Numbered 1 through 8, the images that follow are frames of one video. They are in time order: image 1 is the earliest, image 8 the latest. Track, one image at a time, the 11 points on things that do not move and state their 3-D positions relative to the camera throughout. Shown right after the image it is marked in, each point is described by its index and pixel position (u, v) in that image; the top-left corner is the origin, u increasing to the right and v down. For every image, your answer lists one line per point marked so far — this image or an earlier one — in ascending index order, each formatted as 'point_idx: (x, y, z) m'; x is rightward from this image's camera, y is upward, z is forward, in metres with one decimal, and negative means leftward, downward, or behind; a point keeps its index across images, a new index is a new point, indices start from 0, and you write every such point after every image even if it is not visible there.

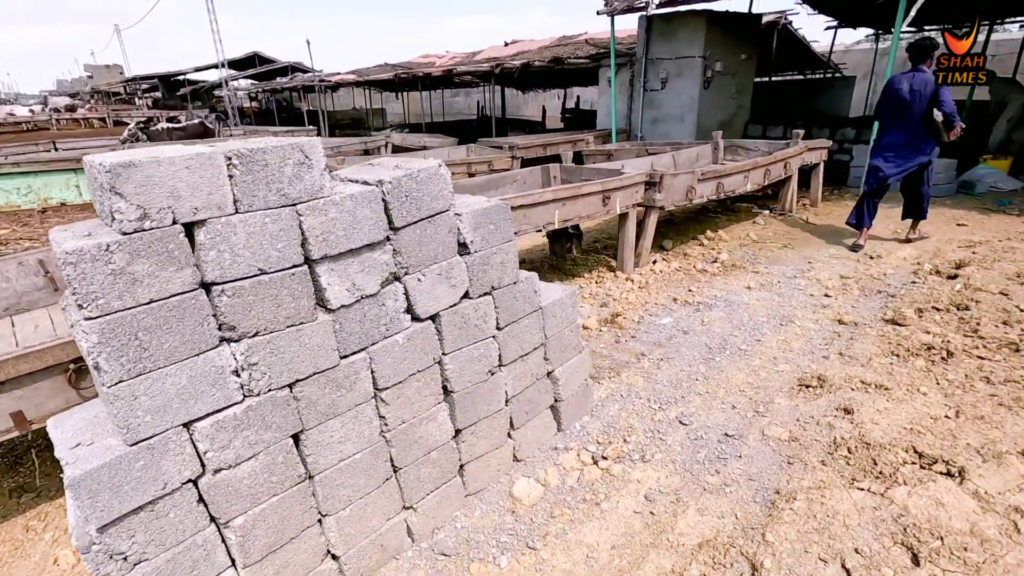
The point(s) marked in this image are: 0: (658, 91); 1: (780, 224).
0: (+2.5, +3.4, +9.2) m
1: (+2.7, +0.6, +5.4) m
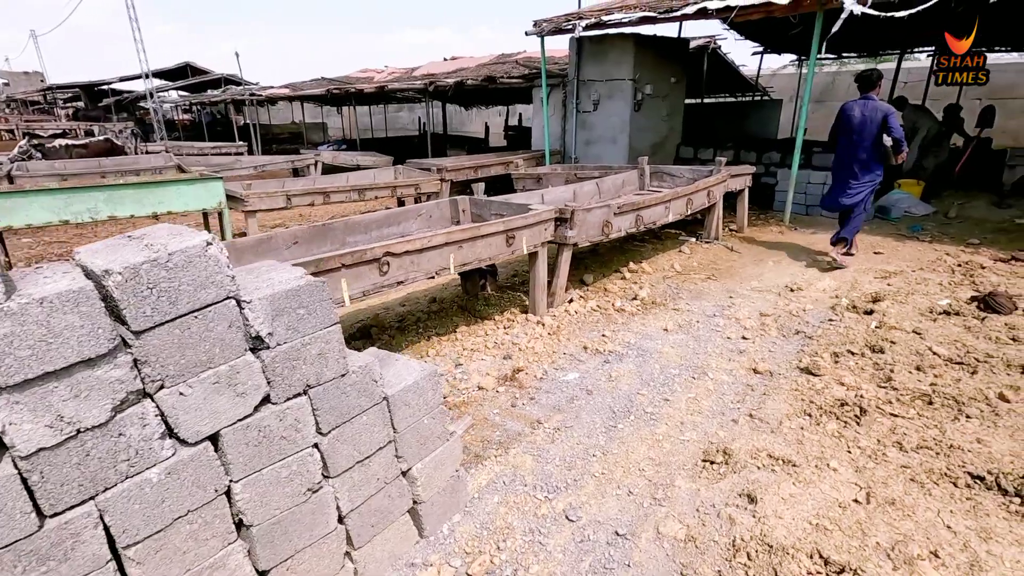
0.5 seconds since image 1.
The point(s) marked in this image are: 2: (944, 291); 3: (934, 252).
0: (+1.3, +3.0, +9.1) m
1: (+1.9, +0.3, +5.3) m
2: (+3.3, 0.0, +4.1) m
3: (+4.1, +0.3, +5.2) m
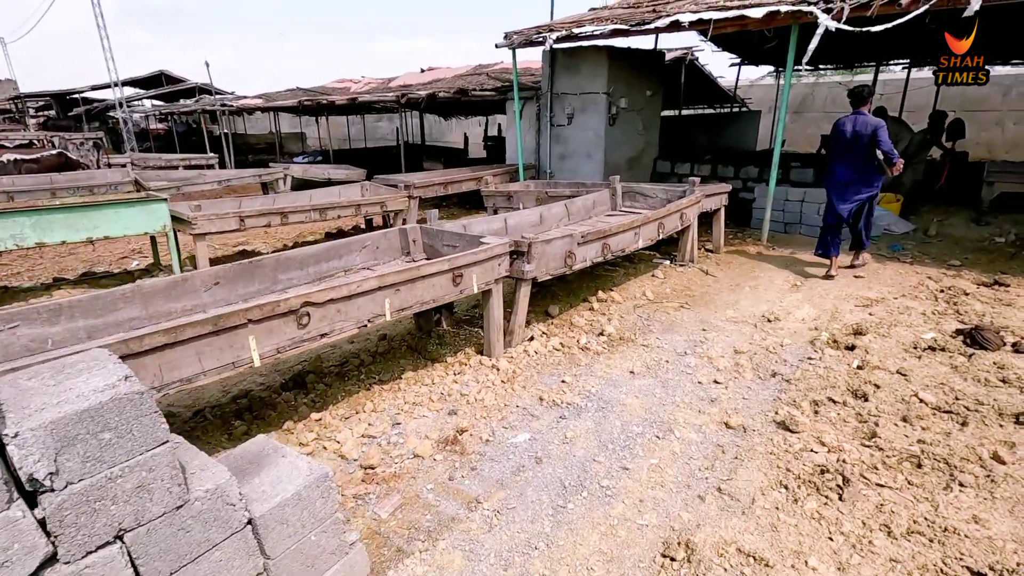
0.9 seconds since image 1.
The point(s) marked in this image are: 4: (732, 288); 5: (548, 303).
0: (+0.9, +2.7, +8.8) m
1: (+1.6, +0.1, +5.1) m
2: (+3.0, -0.2, +3.8) m
3: (+3.8, +0.1, +5.0) m
4: (+2.0, 0.0, +4.9) m
5: (+0.3, -0.1, +4.2) m
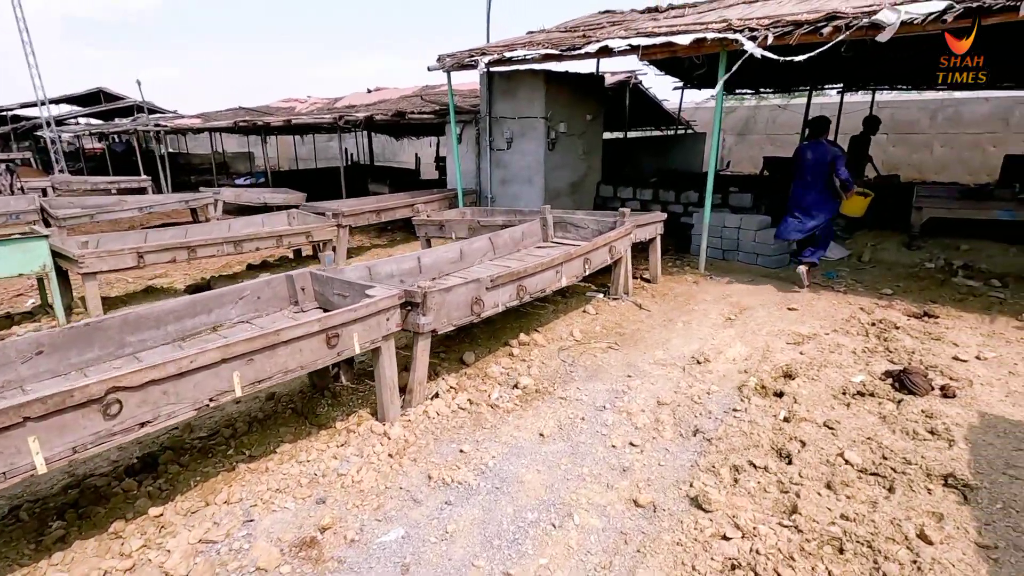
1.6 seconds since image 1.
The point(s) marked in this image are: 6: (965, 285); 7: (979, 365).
0: (-0.1, +2.2, +8.6) m
1: (+0.9, -0.2, +4.8) m
2: (+2.4, -0.5, +3.7) m
3: (+3.1, -0.2, +4.9) m
4: (+1.3, -0.3, +4.7) m
5: (-0.4, -0.4, +3.9) m
6: (+4.7, 0.0, +5.5) m
7: (+3.2, -0.5, +3.6) m
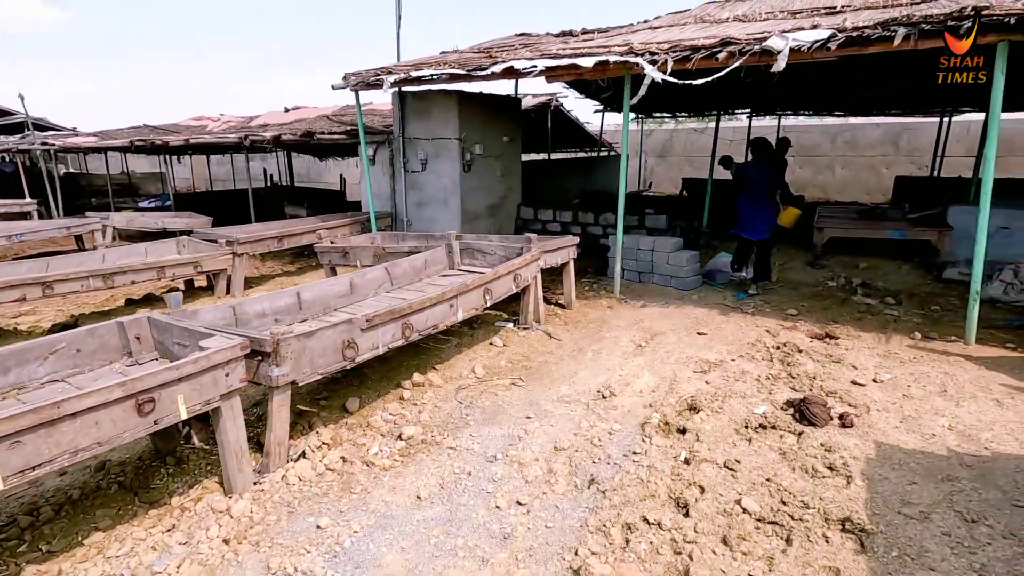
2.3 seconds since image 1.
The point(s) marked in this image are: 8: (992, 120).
0: (-1.4, +1.8, +8.3) m
1: (+0.1, -0.5, +4.6) m
2: (+1.7, -0.7, +3.6) m
3: (+2.2, -0.4, +4.9) m
4: (+0.5, -0.6, +4.5) m
5: (-1.1, -0.7, +3.5) m
6: (+3.7, -0.2, +5.7) m
7: (+2.5, -0.7, +3.6) m
8: (+3.8, +1.3, +4.3) m
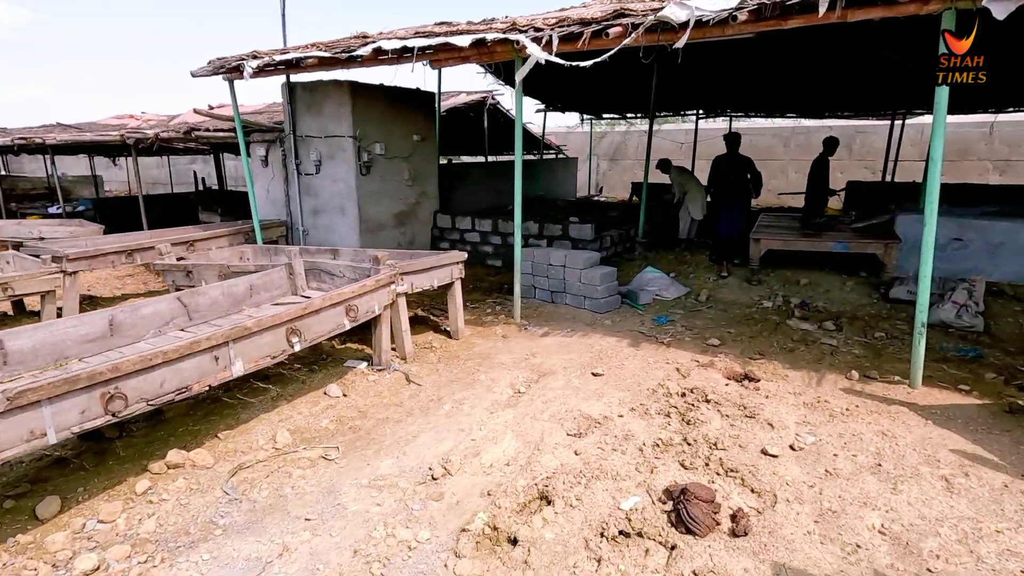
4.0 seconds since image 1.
0: (-2.7, +1.5, +7.2) m
1: (-1.0, -0.7, +3.6) m
2: (+0.6, -0.9, +2.7) m
3: (+1.1, -0.6, +4.0) m
4: (-0.6, -0.8, +3.5) m
5: (-2.1, -0.9, +2.5) m
6: (+2.6, -0.4, +4.8) m
7: (+1.4, -0.9, +2.7) m
8: (+2.8, +1.1, +3.5) m
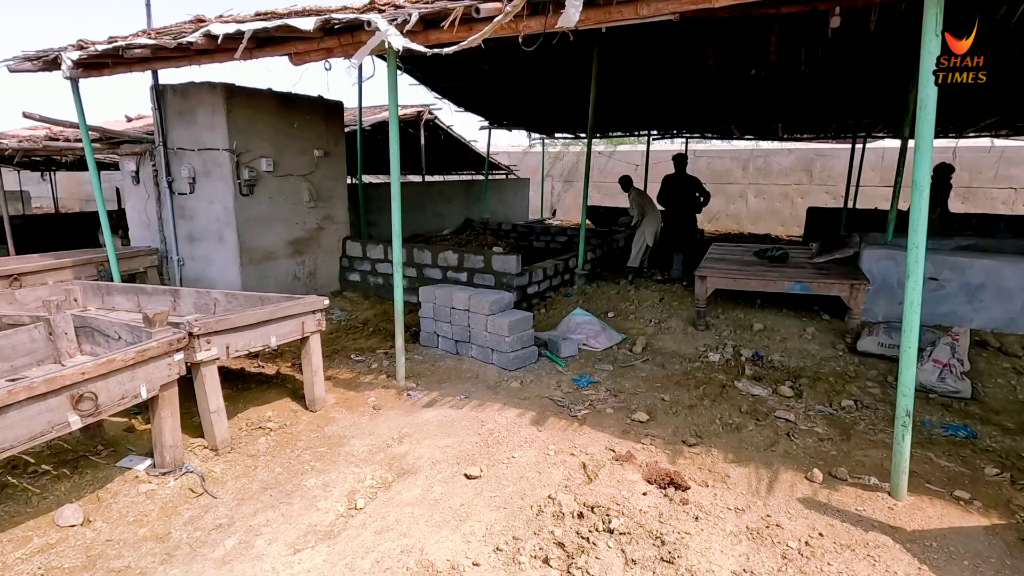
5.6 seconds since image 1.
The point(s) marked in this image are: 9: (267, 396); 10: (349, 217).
0: (-3.7, +1.0, +6.1) m
1: (-1.8, -1.1, +2.4) m
2: (-0.1, -1.2, +1.6) m
3: (+0.3, -1.0, +3.0) m
4: (-1.4, -1.1, +2.3) m
5: (-2.9, -1.2, +1.2) m
6: (+1.7, -0.8, +3.9) m
7: (+0.7, -1.2, +1.7) m
8: (+2.0, +0.8, +2.6) m
9: (-1.8, -0.8, +3.9) m
10: (-2.2, +1.0, +7.1) m
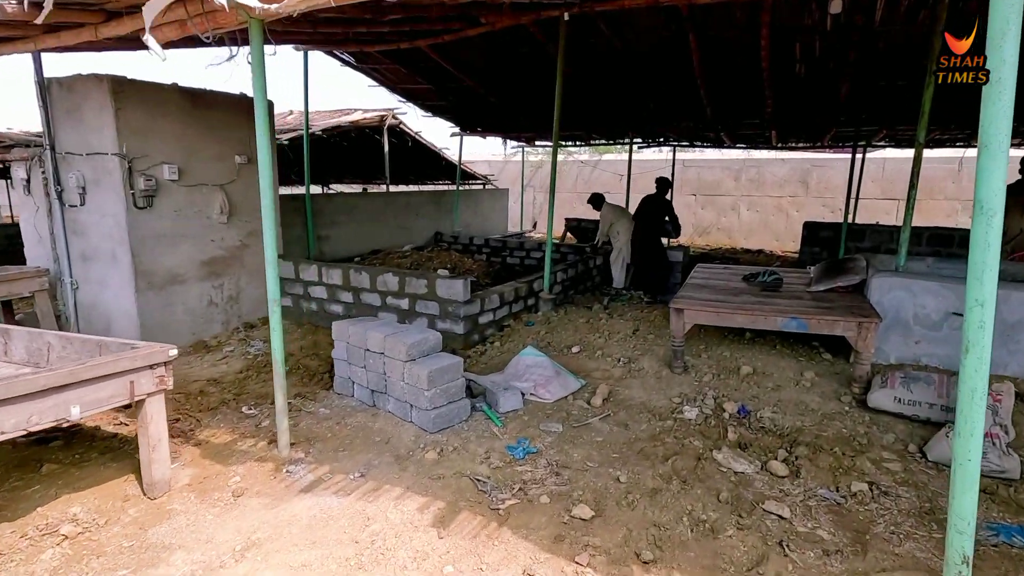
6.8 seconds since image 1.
0: (-4.2, +0.8, +5.2) m
1: (-2.3, -1.3, +1.5) m
2: (-0.6, -1.4, +0.7) m
3: (-0.2, -1.2, +2.0) m
4: (-1.9, -1.3, +1.4) m
5: (-3.3, -1.4, +0.3) m
6: (+1.2, -1.0, +3.0) m
7: (+0.2, -1.4, +0.8) m
8: (+1.5, +0.6, +1.7) m
9: (-2.3, -1.0, +3.0) m
10: (-2.7, +0.7, +6.2) m
